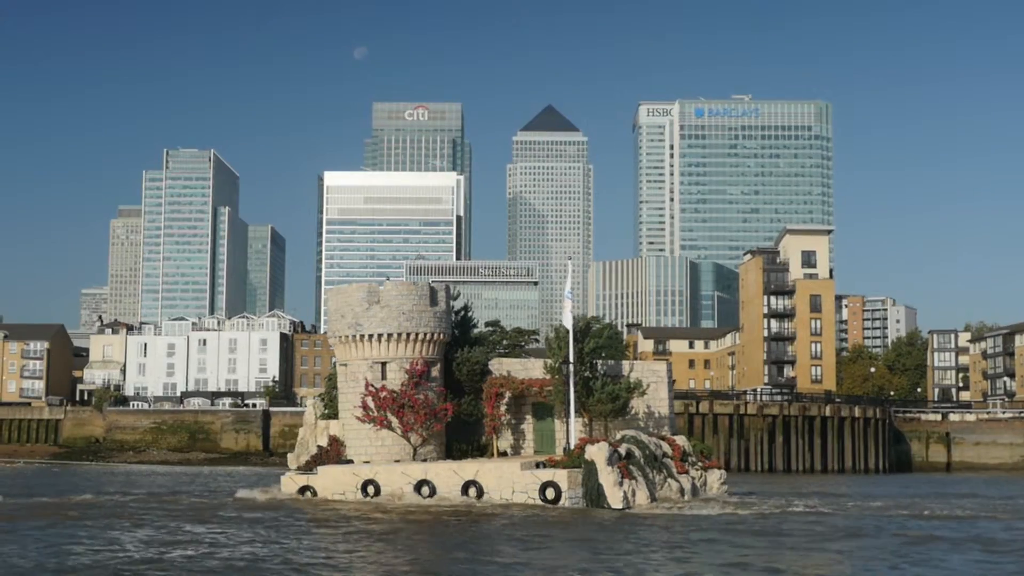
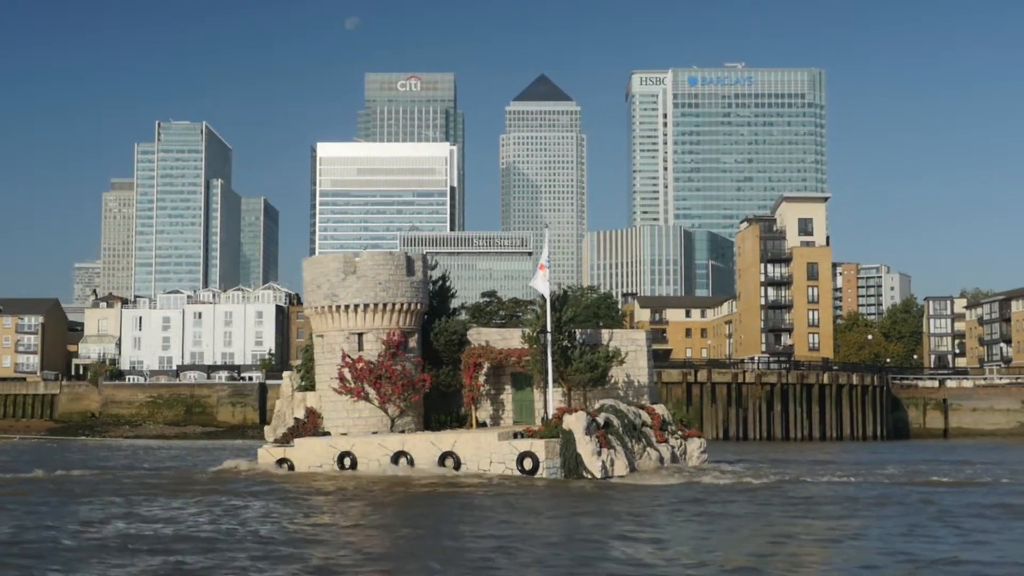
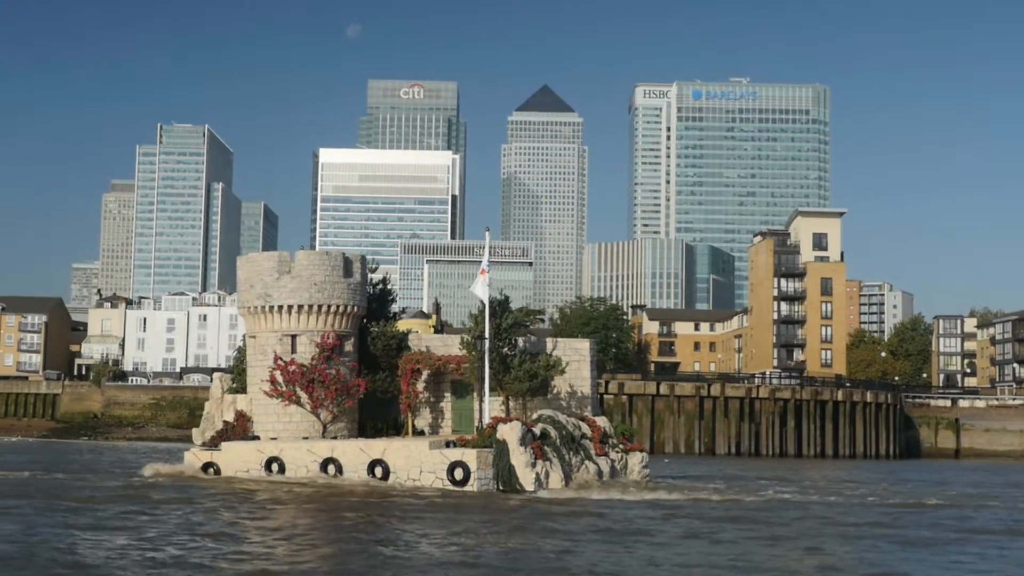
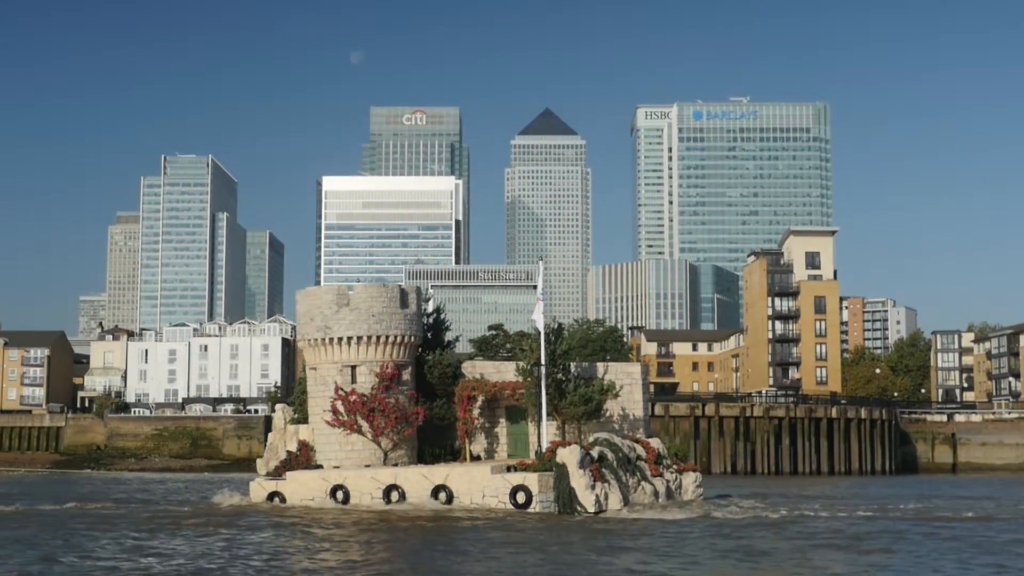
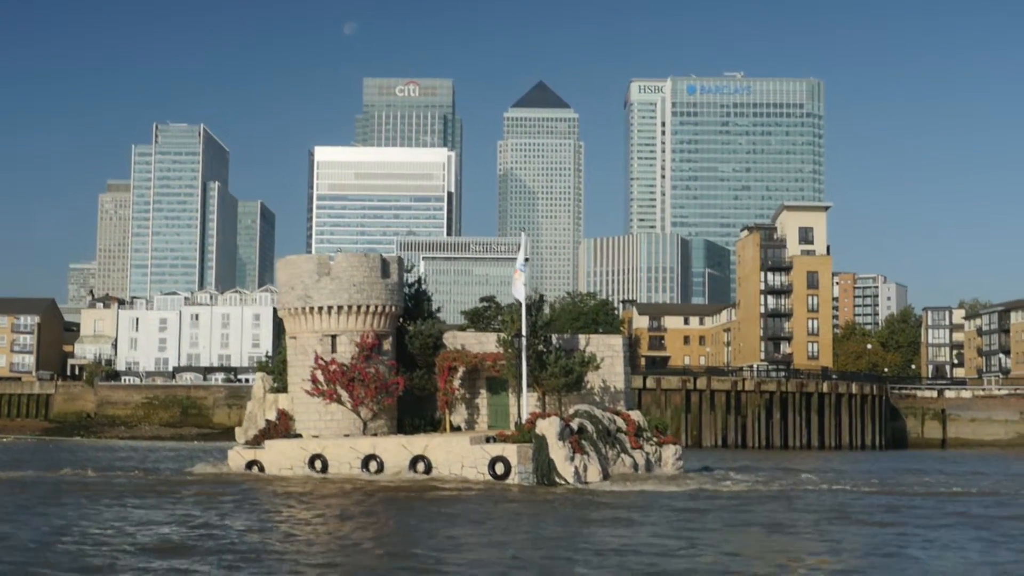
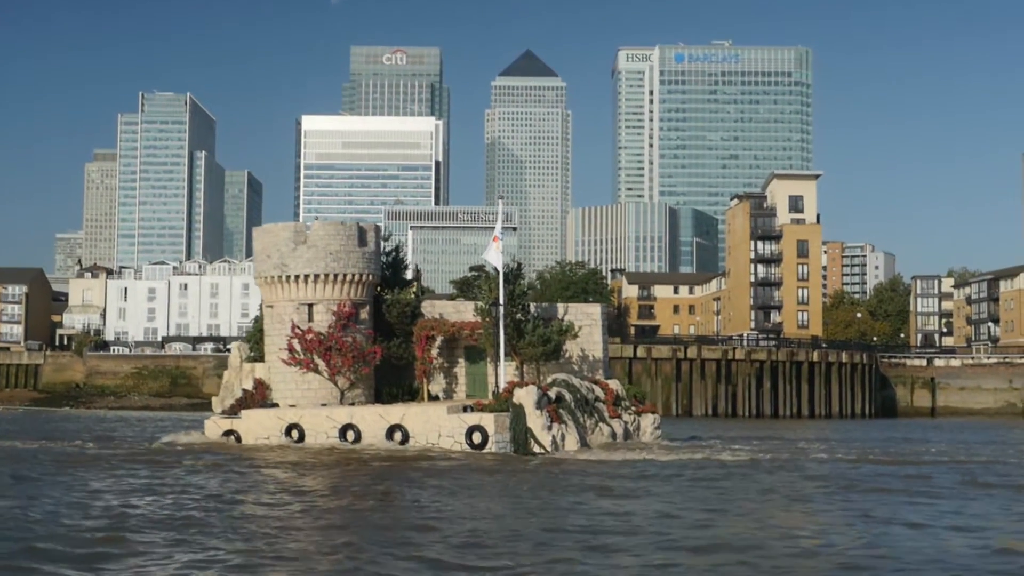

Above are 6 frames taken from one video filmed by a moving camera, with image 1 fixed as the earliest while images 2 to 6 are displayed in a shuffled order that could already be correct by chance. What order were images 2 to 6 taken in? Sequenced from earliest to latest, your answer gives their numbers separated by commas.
2, 4, 5, 6, 3
